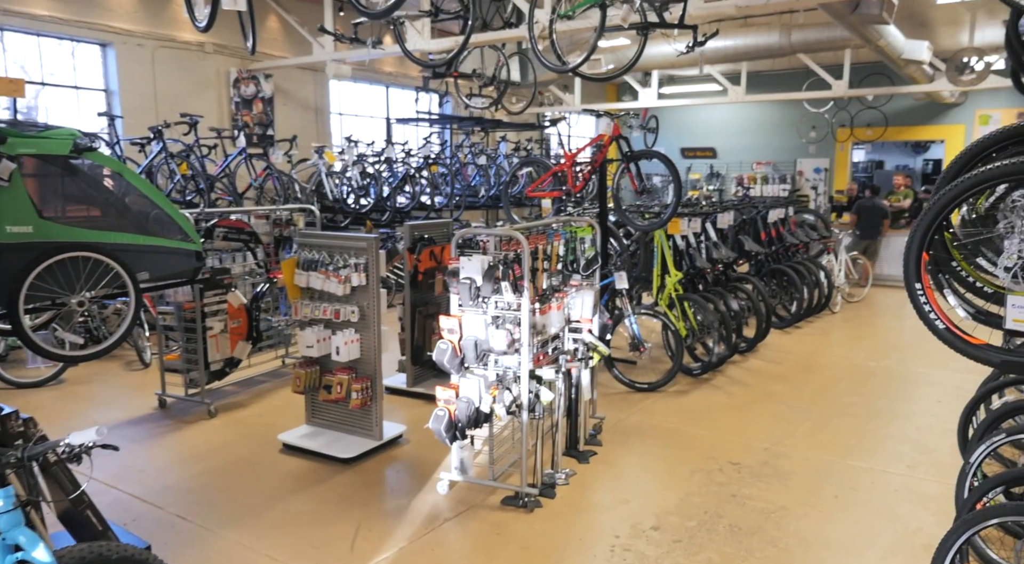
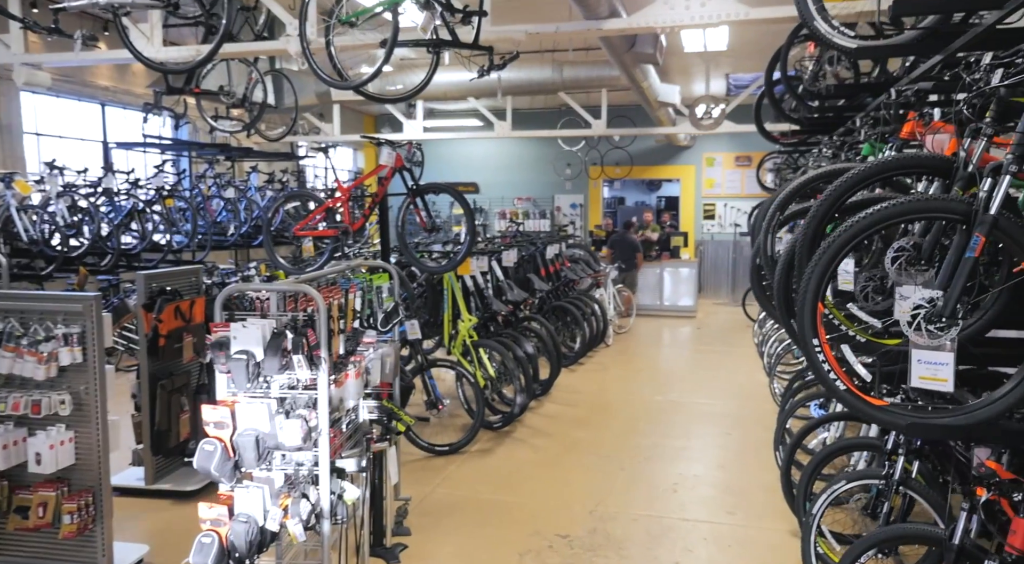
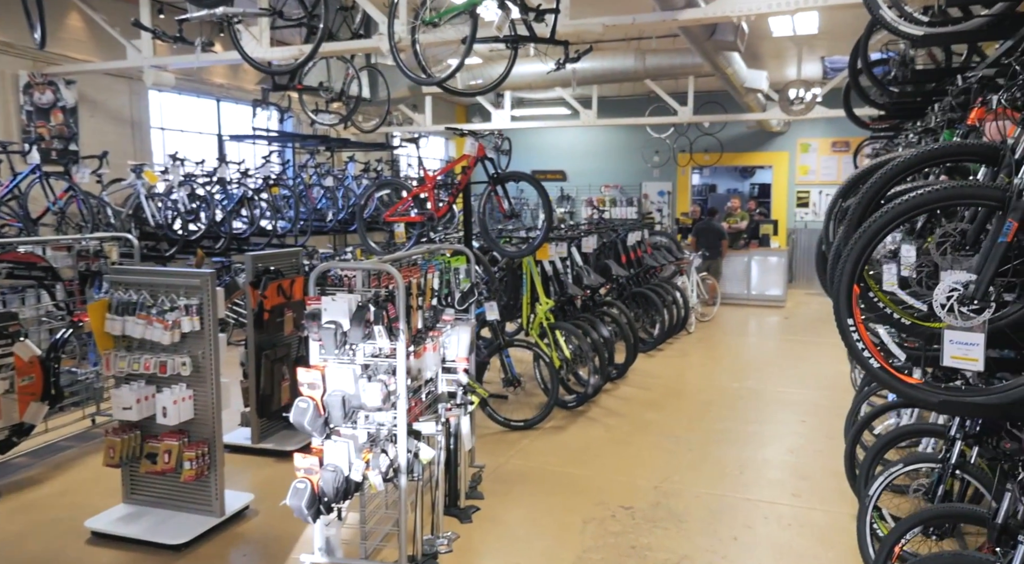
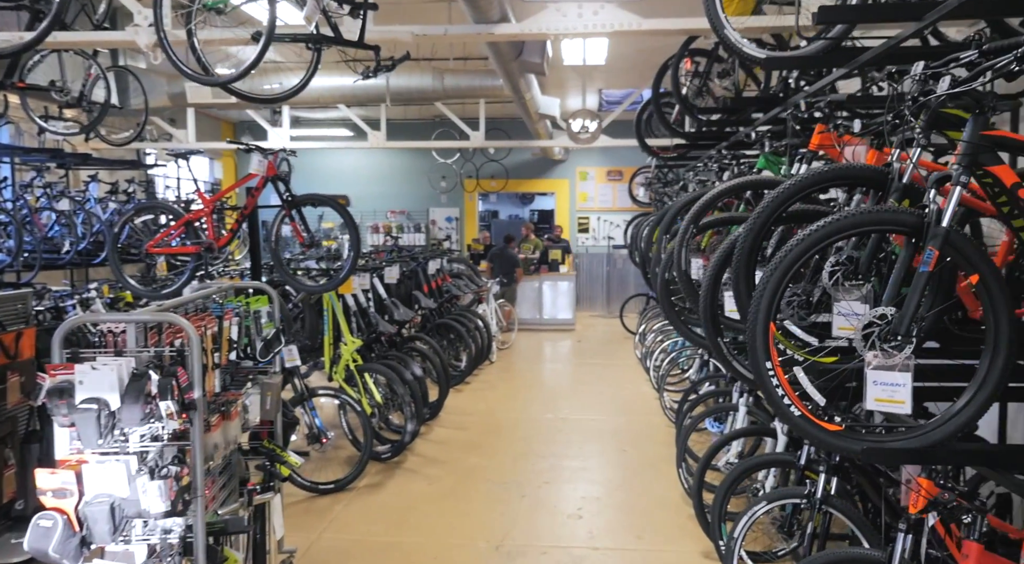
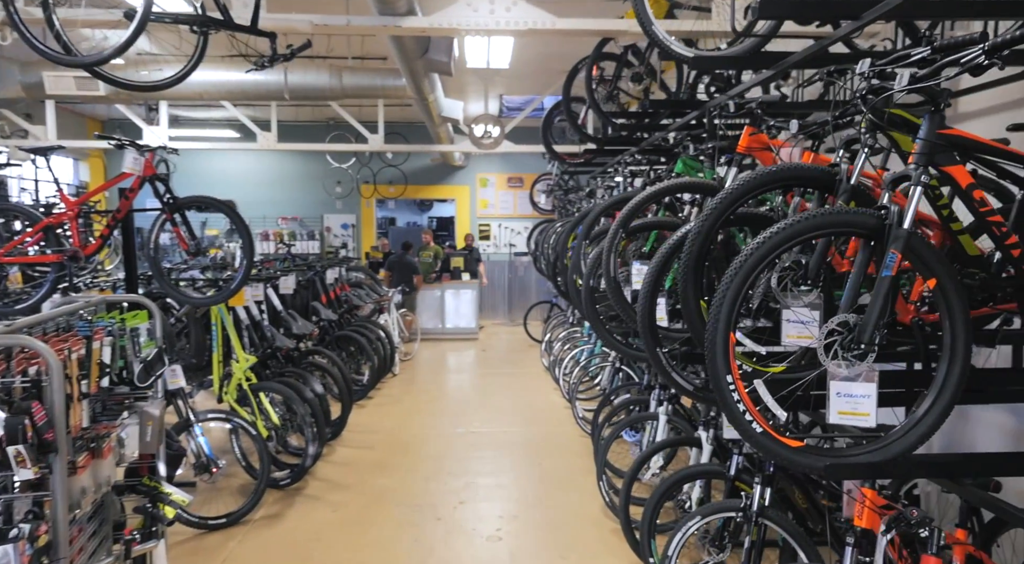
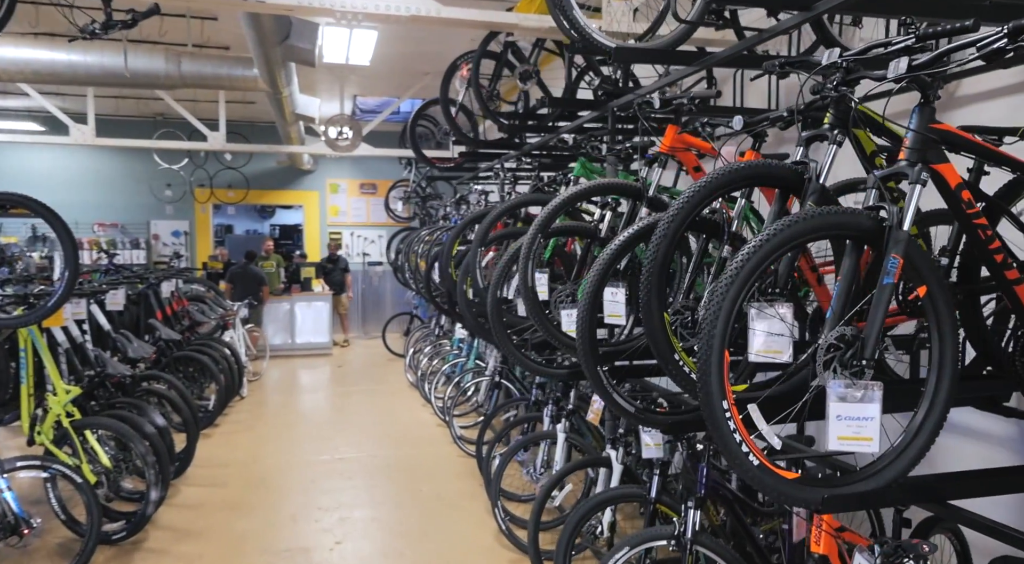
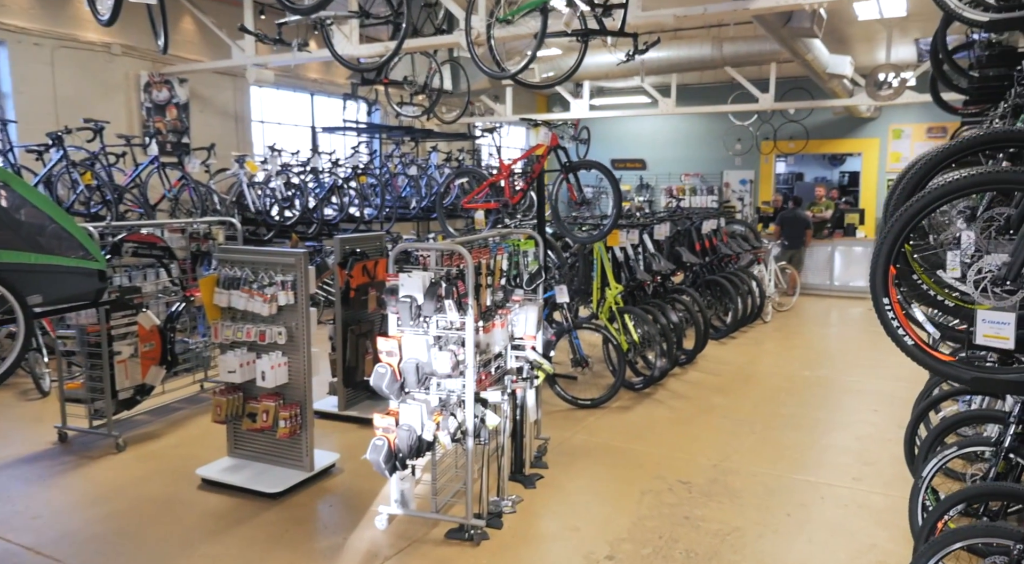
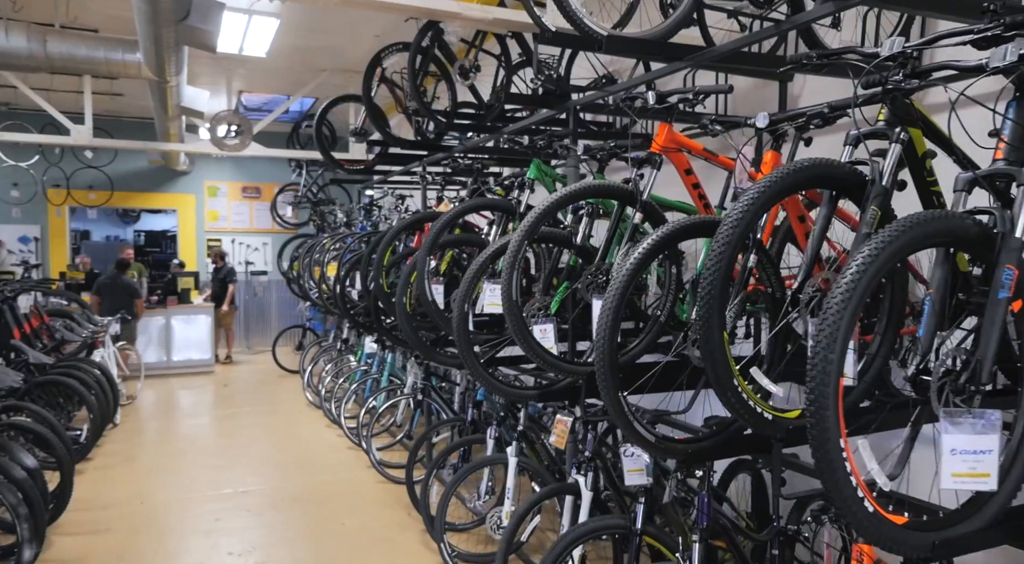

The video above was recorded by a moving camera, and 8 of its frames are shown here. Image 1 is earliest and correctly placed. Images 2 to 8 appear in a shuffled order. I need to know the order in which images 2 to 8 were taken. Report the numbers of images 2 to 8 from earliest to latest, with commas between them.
7, 3, 2, 4, 5, 6, 8
